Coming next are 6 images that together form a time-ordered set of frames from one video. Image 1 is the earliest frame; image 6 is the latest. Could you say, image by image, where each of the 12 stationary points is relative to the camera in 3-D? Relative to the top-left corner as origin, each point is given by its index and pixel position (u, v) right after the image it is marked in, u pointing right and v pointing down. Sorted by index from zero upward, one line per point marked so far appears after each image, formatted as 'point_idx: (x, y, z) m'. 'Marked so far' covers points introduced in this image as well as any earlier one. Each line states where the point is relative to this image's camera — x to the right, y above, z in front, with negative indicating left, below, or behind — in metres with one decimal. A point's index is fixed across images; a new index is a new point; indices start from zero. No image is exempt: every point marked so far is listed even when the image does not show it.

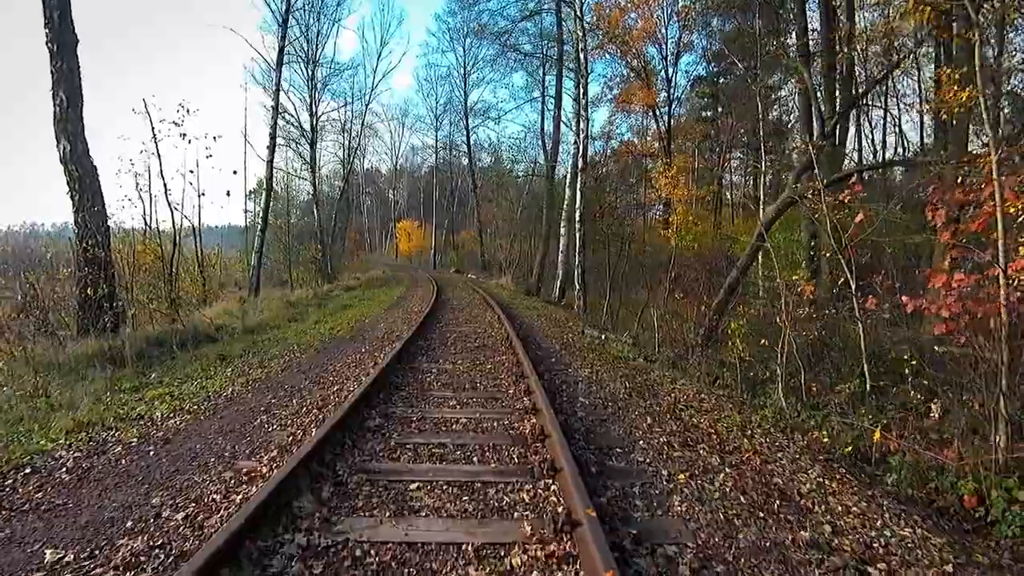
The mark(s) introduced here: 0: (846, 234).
0: (+4.7, +0.7, +8.6) m
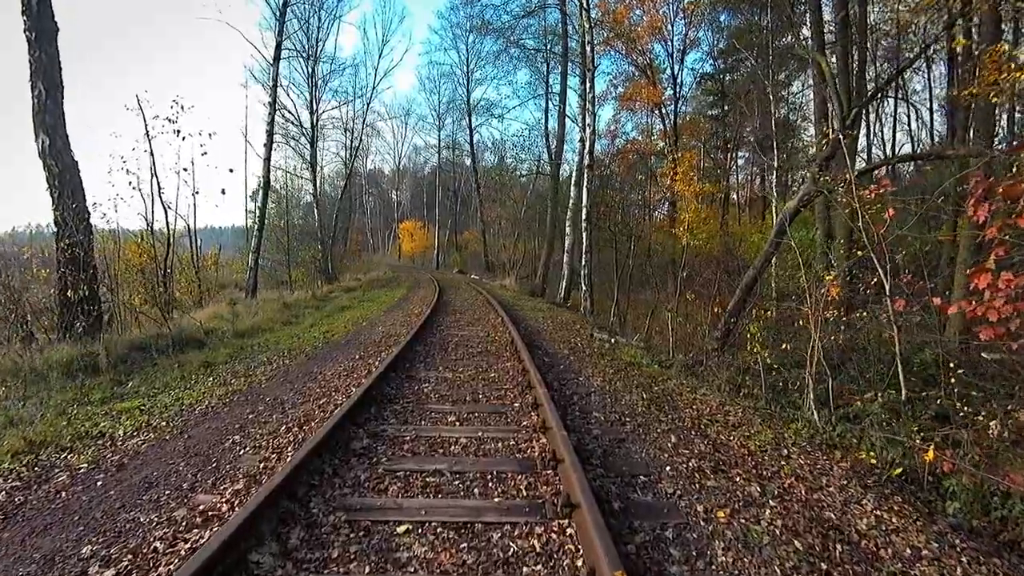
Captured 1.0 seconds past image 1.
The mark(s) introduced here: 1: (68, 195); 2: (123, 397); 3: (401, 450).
0: (+4.7, +0.7, +8.0) m
1: (-6.8, +1.4, +9.5) m
2: (-4.0, -1.1, +6.3) m
3: (-0.7, -1.1, +4.1) m
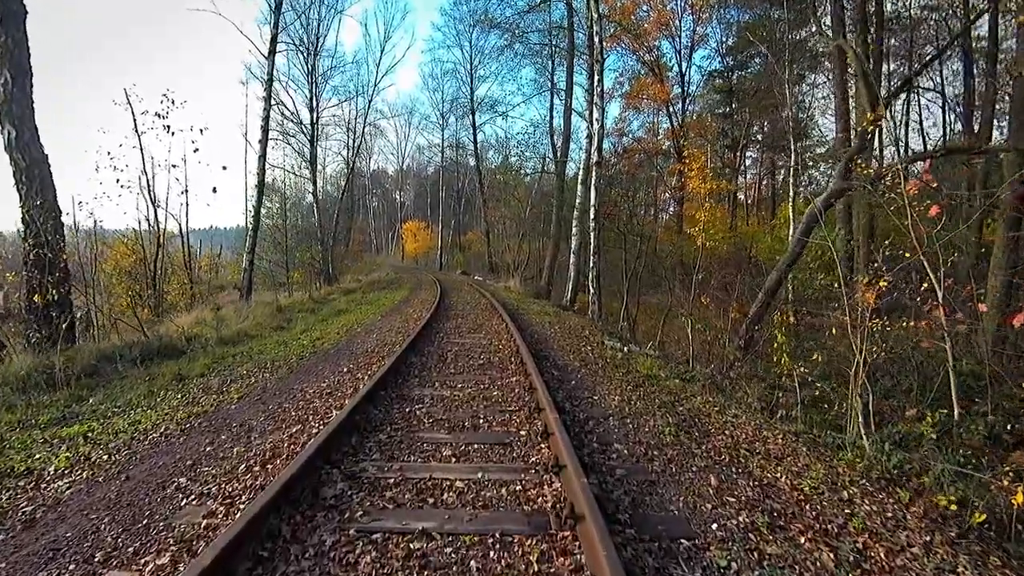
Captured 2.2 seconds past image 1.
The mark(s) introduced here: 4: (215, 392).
0: (+4.8, +0.7, +7.2) m
1: (-6.7, +1.4, +8.8) m
2: (-3.9, -1.2, +5.5) m
3: (-0.7, -1.1, +3.3) m
4: (-3.0, -1.0, +6.2) m
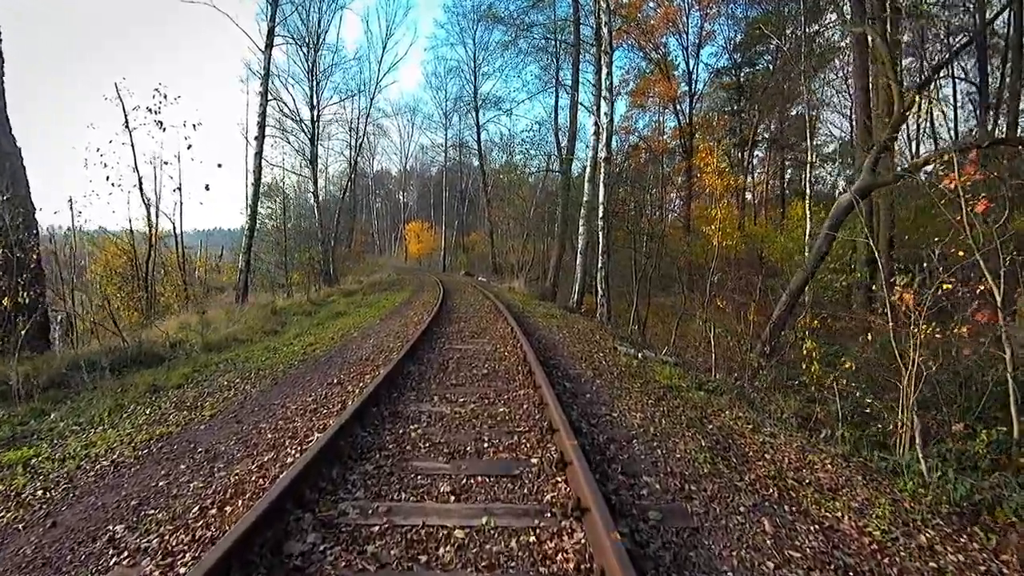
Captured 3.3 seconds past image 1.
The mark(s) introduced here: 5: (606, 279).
0: (+4.9, +0.6, +6.5) m
1: (-6.6, +1.3, +8.1) m
2: (-3.8, -1.2, +4.9) m
3: (-0.6, -1.2, +2.7) m
4: (-2.9, -1.1, +5.5) m
5: (+2.4, +0.3, +15.7) m
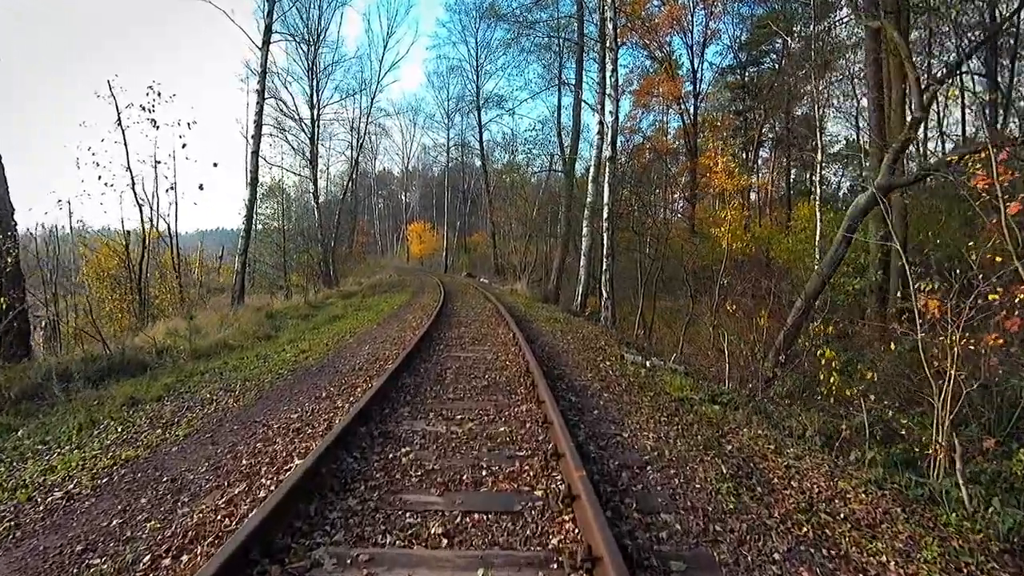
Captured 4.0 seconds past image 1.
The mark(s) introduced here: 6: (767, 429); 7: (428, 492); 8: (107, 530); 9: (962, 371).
0: (+4.9, +0.6, +6.1) m
1: (-6.6, +1.3, +7.7) m
2: (-3.8, -1.3, +4.5) m
3: (-0.6, -1.2, +2.2) m
4: (-2.9, -1.1, +5.1) m
5: (+2.4, +0.2, +15.2) m
6: (+2.3, -1.3, +5.6) m
7: (-0.5, -1.2, +3.5) m
8: (-2.0, -1.2, +3.0) m
9: (+4.2, -0.8, +5.8) m
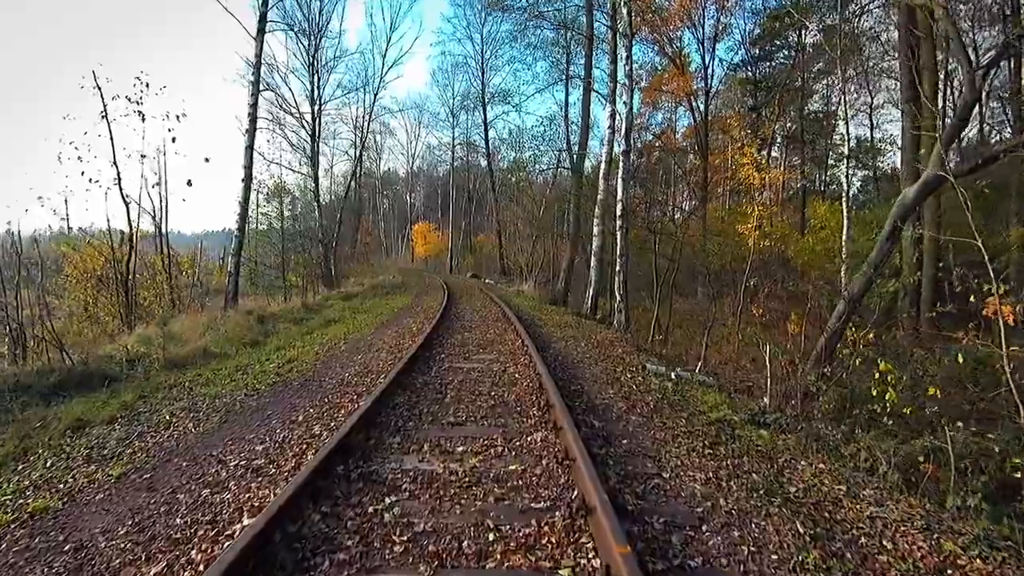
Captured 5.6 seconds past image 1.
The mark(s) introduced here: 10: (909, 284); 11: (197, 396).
0: (+5.0, +0.5, +5.1) m
1: (-6.5, +1.2, +6.9) m
2: (-3.8, -1.3, +3.6) m
3: (-0.6, -1.2, +1.3) m
4: (-2.8, -1.2, +4.2) m
5: (+2.6, +0.1, +14.3) m
6: (+2.4, -1.3, +4.7) m
7: (-0.4, -1.2, +2.6) m
8: (-1.9, -1.2, +2.1) m
9: (+4.3, -0.8, +4.9) m
10: (+6.6, +0.1, +10.2) m
11: (-3.1, -1.1, +6.1) m
